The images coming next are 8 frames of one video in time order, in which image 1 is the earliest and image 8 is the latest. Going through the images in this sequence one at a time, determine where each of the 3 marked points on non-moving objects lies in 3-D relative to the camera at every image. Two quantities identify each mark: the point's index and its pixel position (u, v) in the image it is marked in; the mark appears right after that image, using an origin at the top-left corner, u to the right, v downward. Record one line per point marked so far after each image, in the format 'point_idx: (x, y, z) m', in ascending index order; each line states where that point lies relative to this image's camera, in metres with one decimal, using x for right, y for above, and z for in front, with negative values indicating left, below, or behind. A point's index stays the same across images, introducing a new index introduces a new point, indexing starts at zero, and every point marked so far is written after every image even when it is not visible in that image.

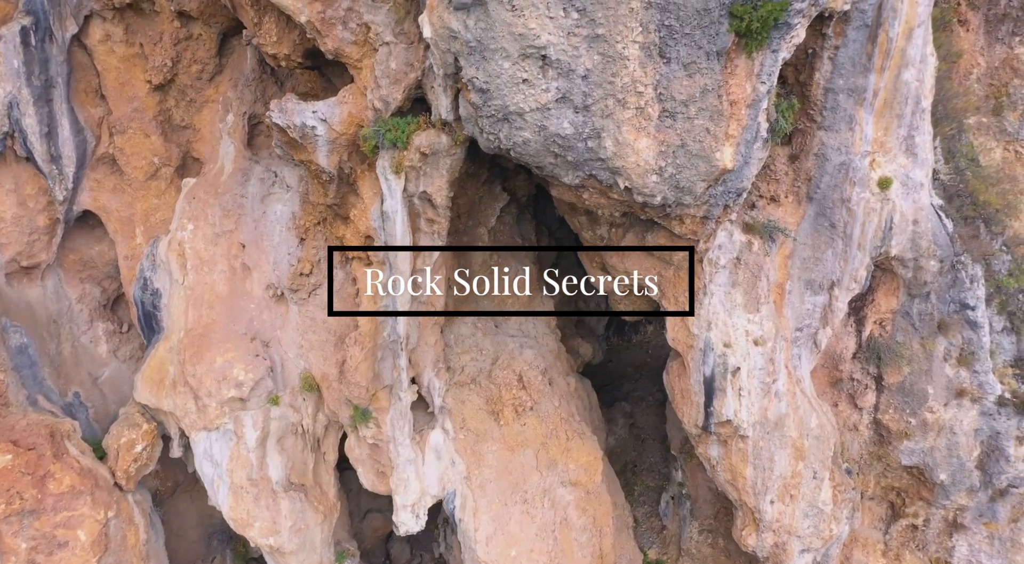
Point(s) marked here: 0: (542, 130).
0: (+0.3, +1.6, +7.3) m
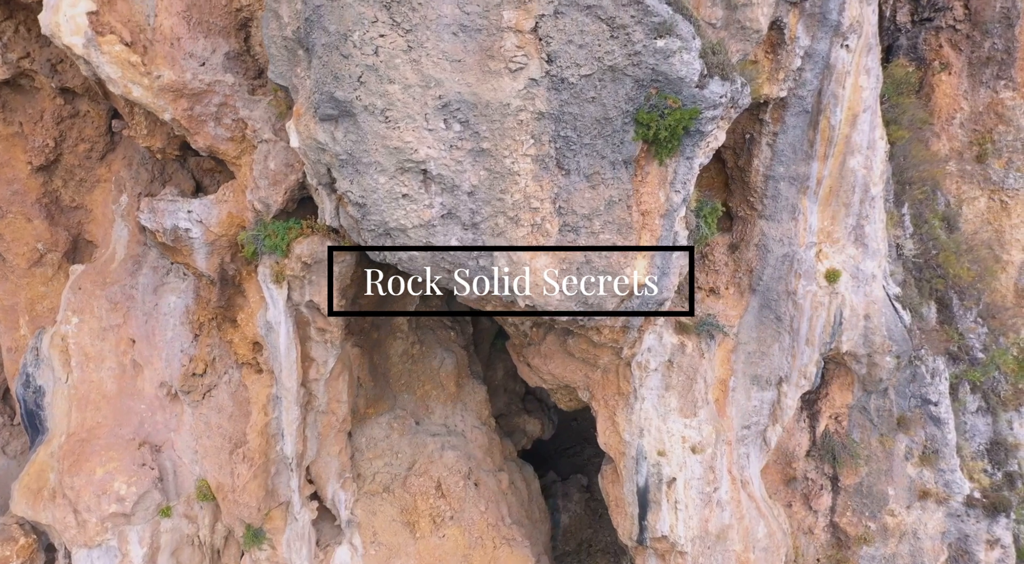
0: (-0.8, +0.3, +6.5) m
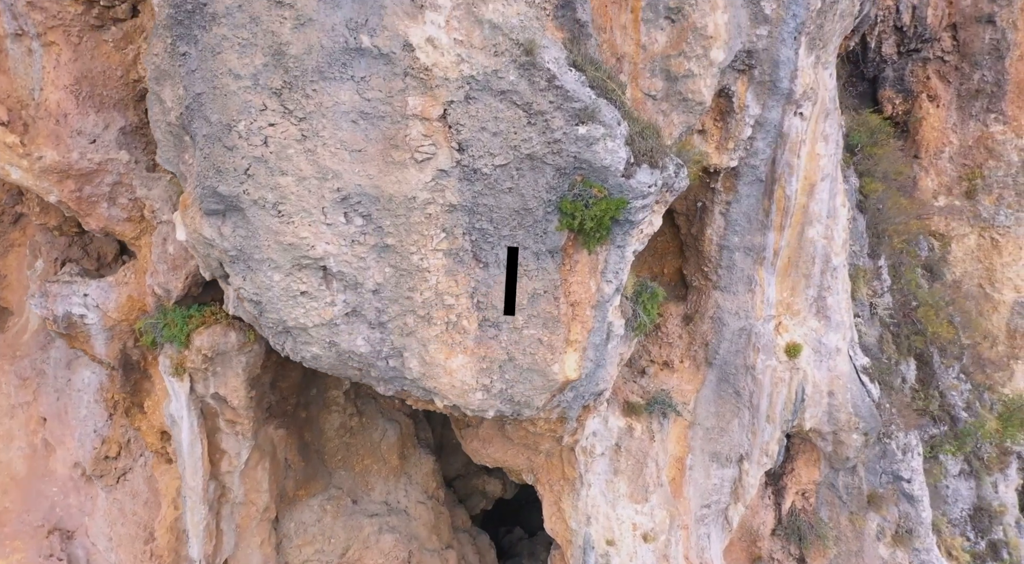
0: (-1.6, -0.5, +5.9) m
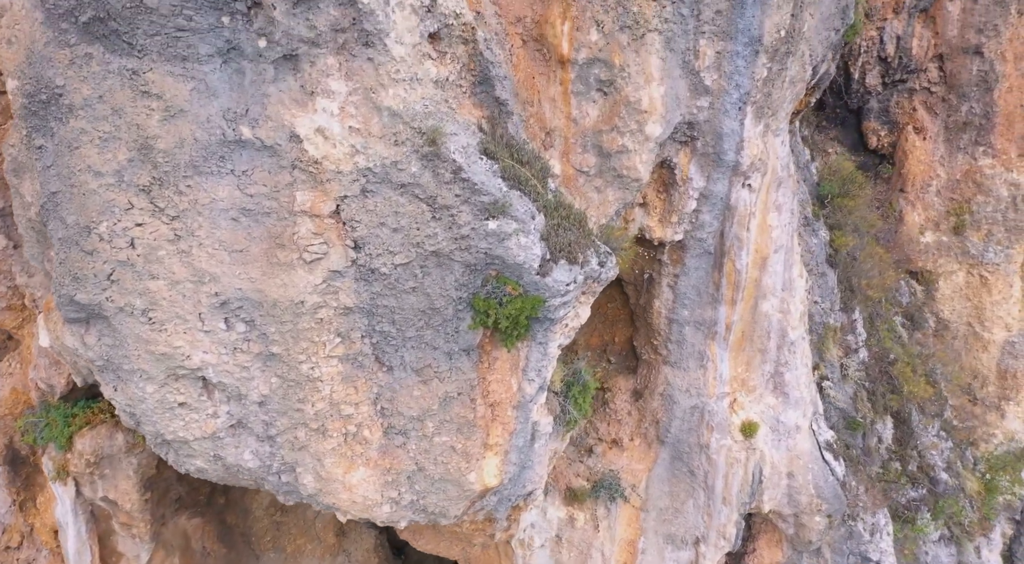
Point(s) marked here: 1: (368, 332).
0: (-2.3, -1.4, +5.3) m
1: (-1.1, -0.4, +5.3) m
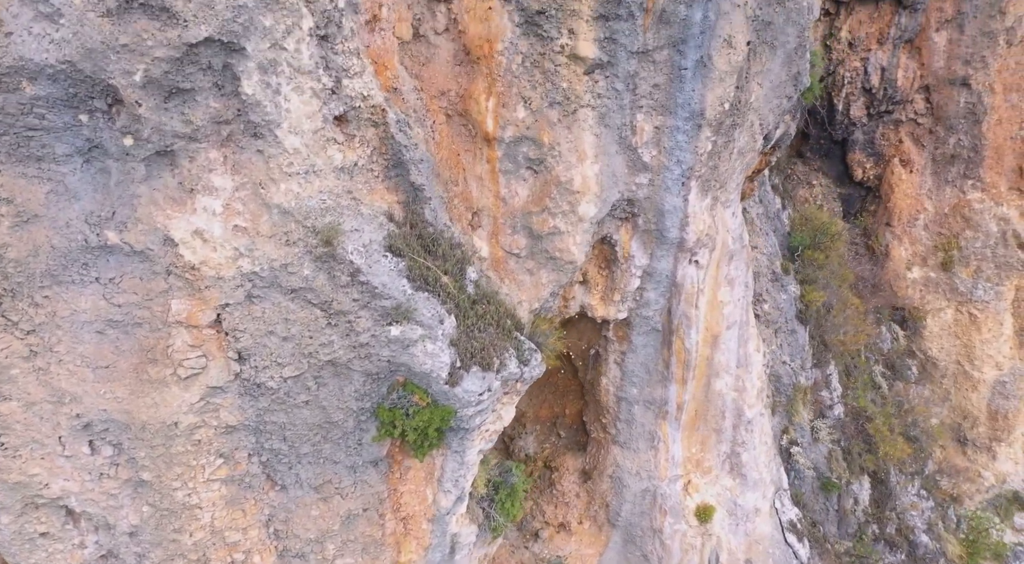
0: (-3.0, -2.2, +4.8) m
1: (-1.8, -1.2, +4.8) m
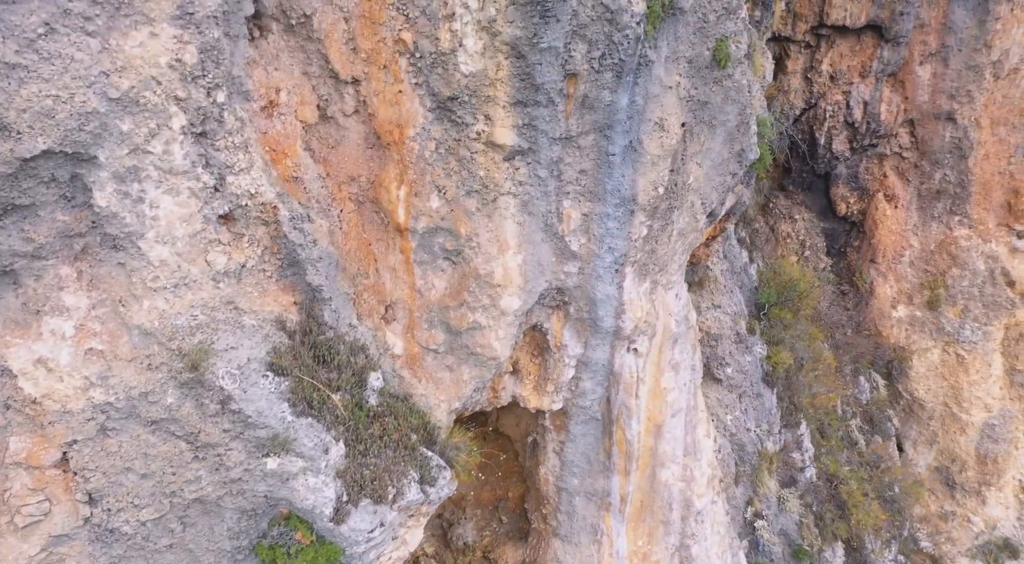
0: (-3.7, -3.0, +4.3) m
1: (-2.5, -2.0, +4.3) m
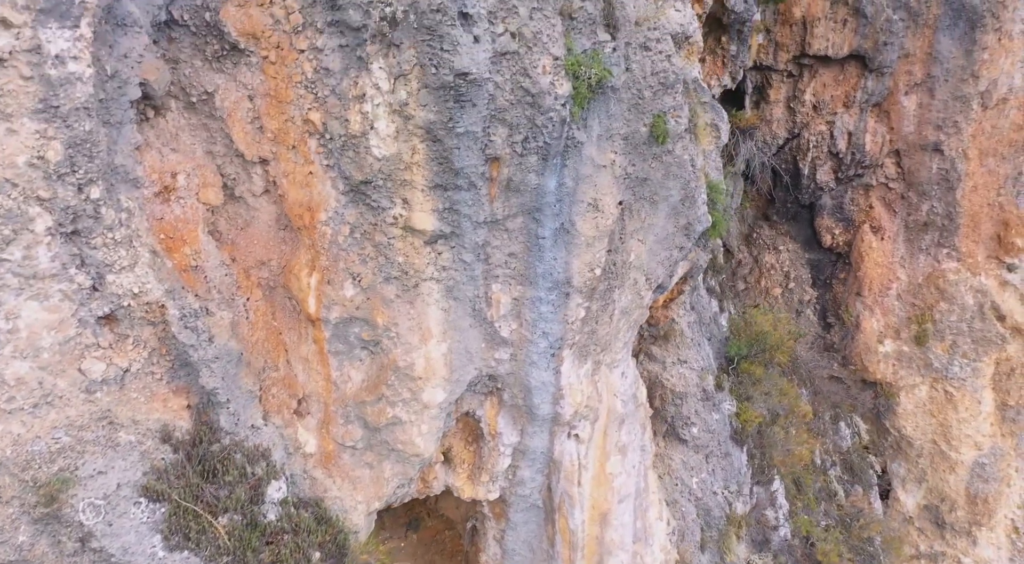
0: (-4.3, -3.6, +3.8) m
1: (-3.1, -2.7, +3.8) m
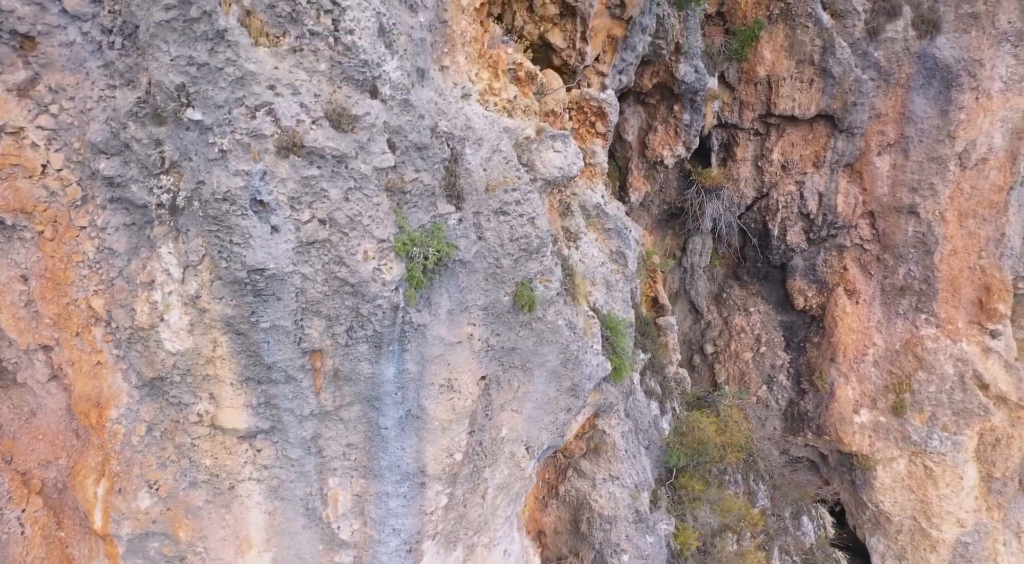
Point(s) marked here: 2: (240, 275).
0: (-5.4, -4.9, +2.9) m
1: (-4.2, -3.9, +3.0) m
2: (-1.5, 0.0, +3.9) m
